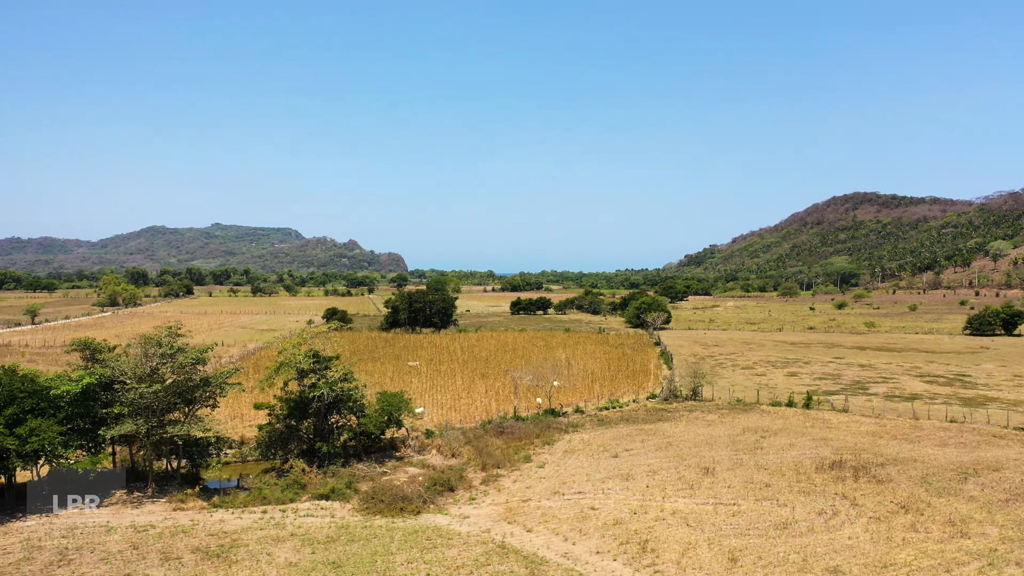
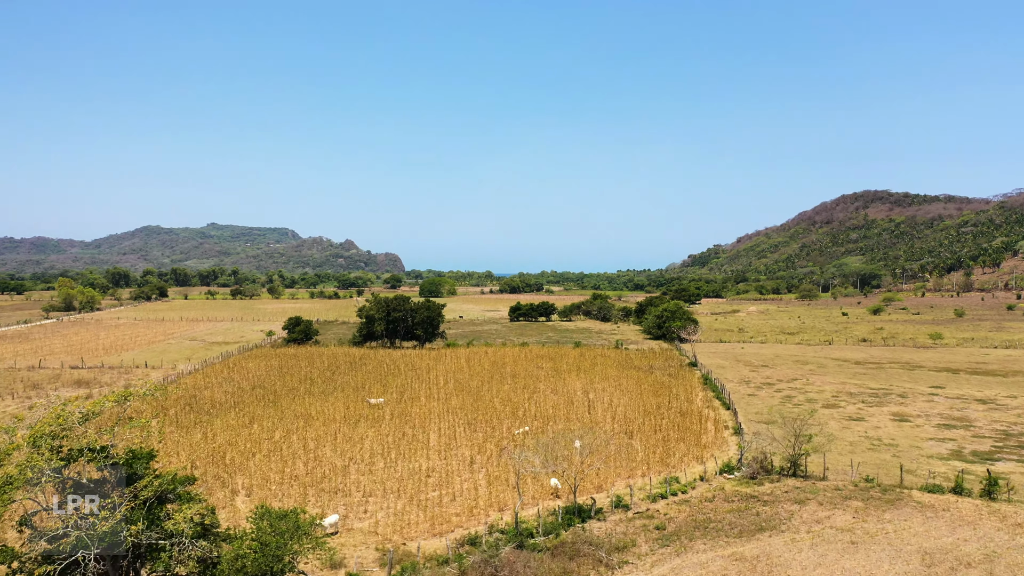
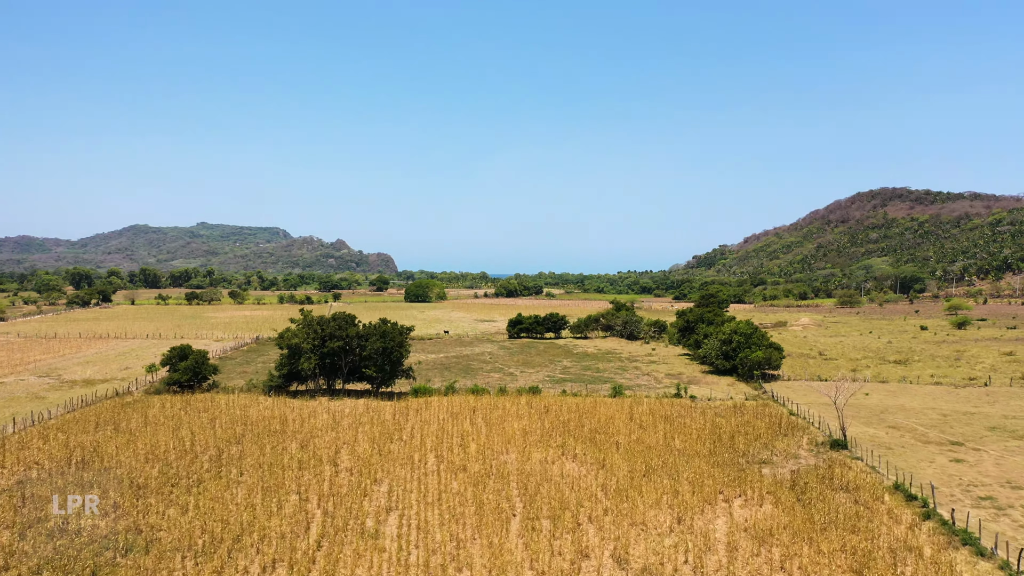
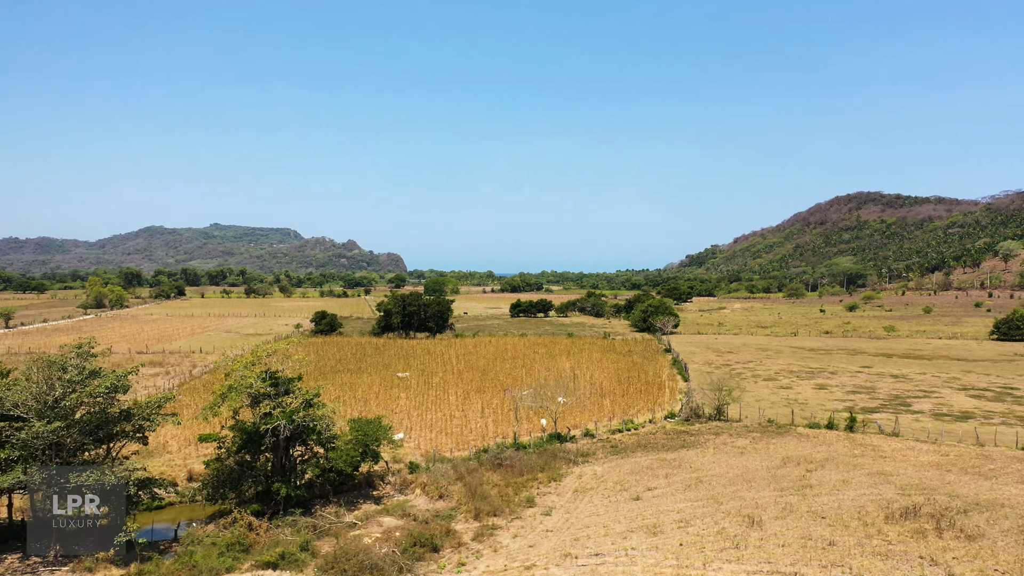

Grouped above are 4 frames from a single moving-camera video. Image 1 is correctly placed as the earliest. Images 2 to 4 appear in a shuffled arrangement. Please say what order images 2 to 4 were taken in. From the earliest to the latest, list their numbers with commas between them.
4, 2, 3
